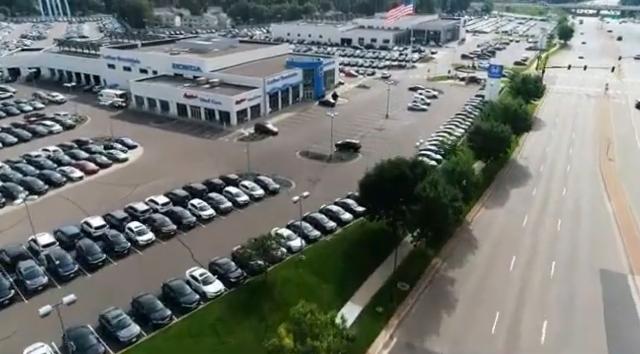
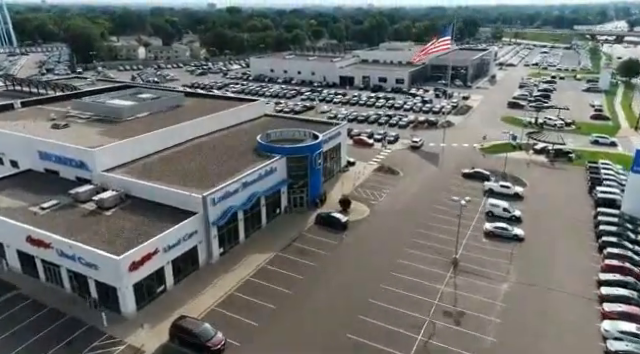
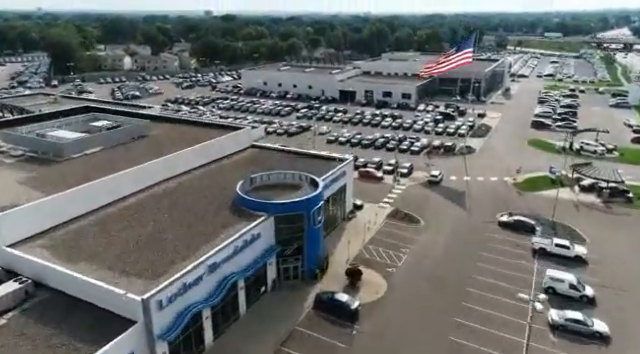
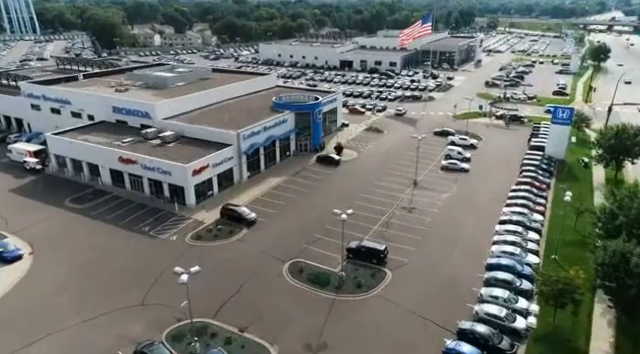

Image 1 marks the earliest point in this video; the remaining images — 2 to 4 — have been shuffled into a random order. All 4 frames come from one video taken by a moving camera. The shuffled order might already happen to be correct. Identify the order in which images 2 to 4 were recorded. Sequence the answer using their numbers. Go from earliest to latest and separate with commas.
4, 2, 3
